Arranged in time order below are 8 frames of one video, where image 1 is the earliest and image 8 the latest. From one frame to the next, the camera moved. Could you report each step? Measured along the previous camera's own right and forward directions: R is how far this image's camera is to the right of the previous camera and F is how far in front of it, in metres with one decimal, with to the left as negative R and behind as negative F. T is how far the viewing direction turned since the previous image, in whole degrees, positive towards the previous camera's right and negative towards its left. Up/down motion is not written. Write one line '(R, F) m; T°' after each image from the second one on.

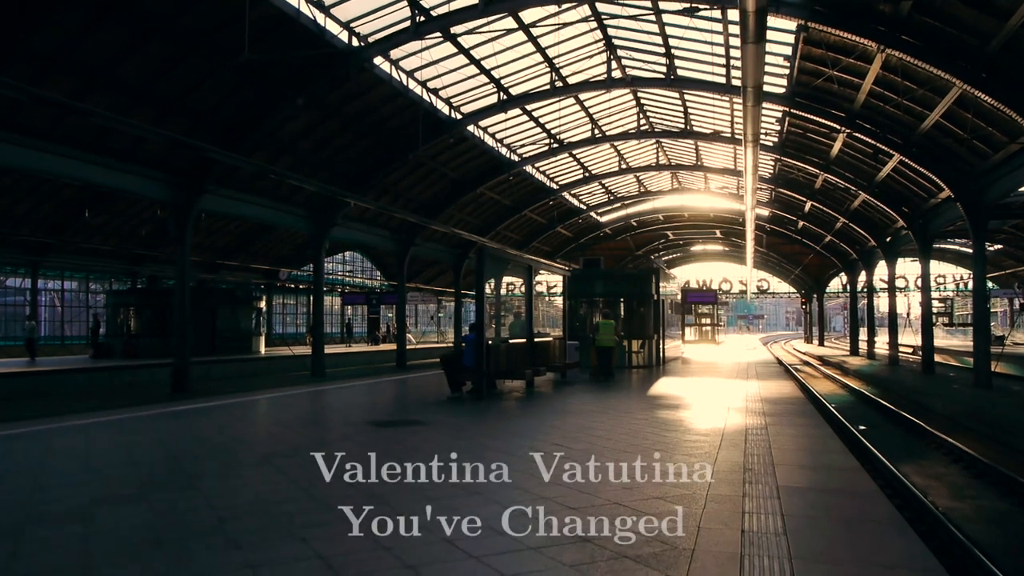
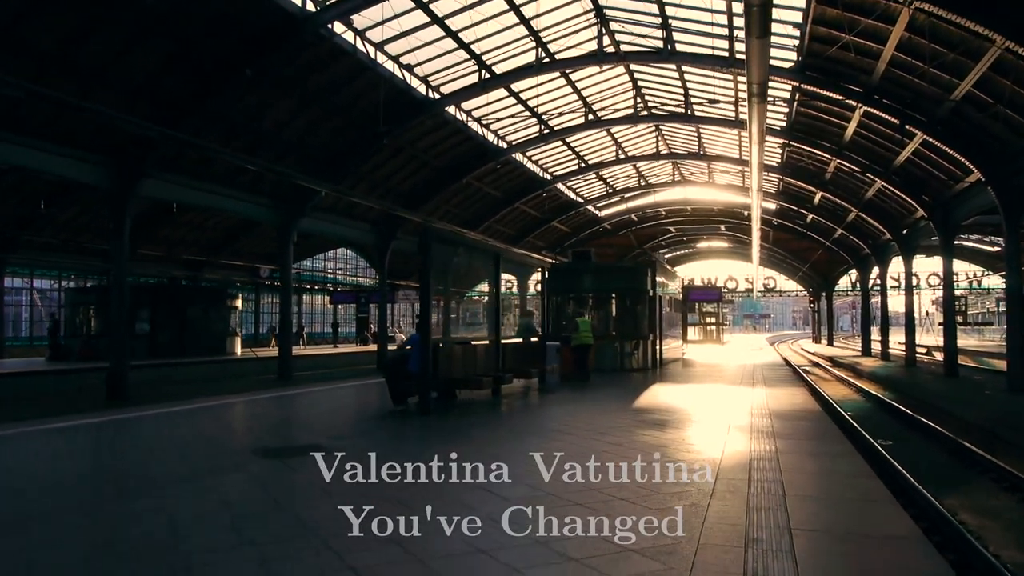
(+0.6, +2.1) m; 0°
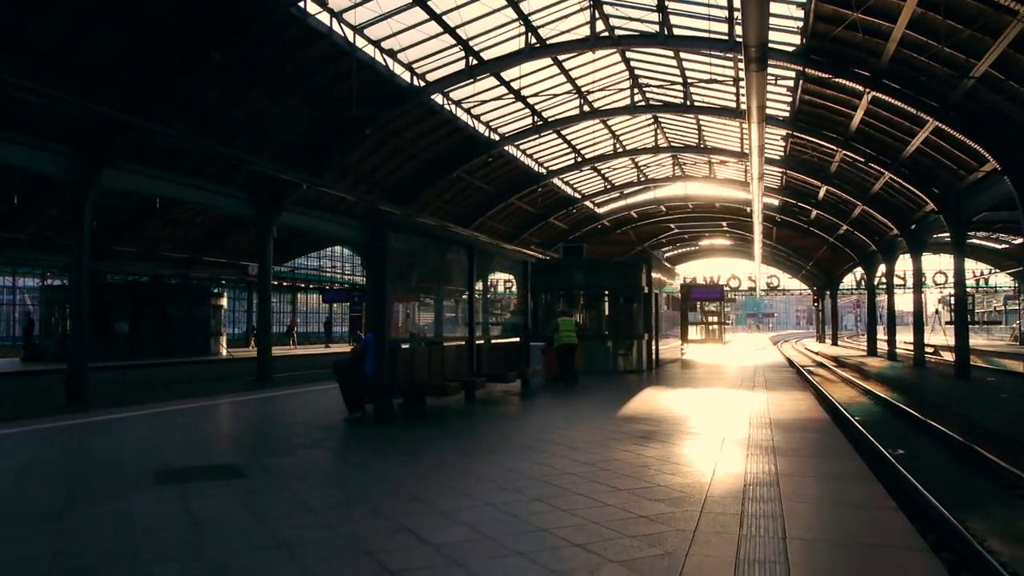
(+0.4, +1.1) m; 0°
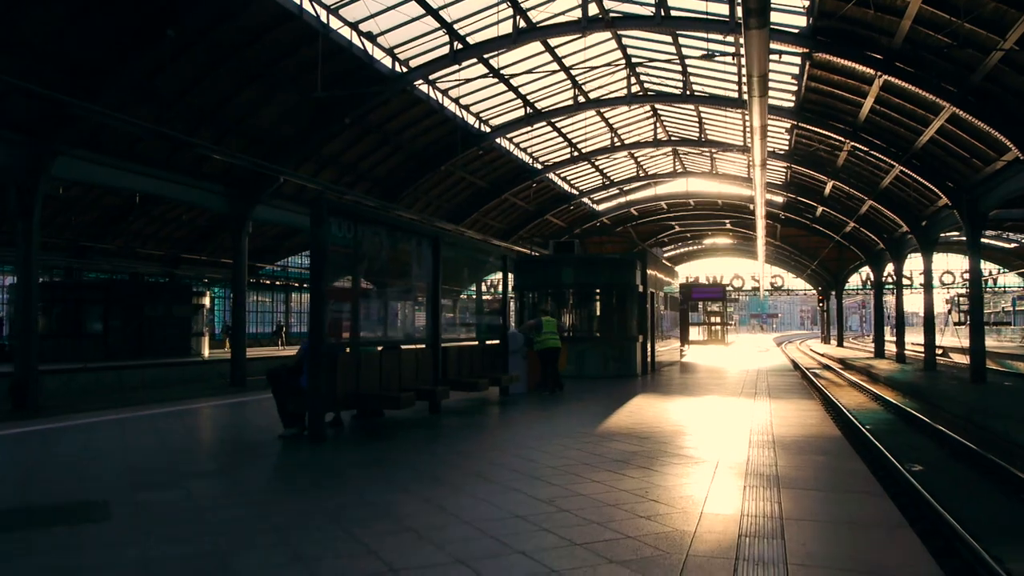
(+0.4, +1.2) m; 0°
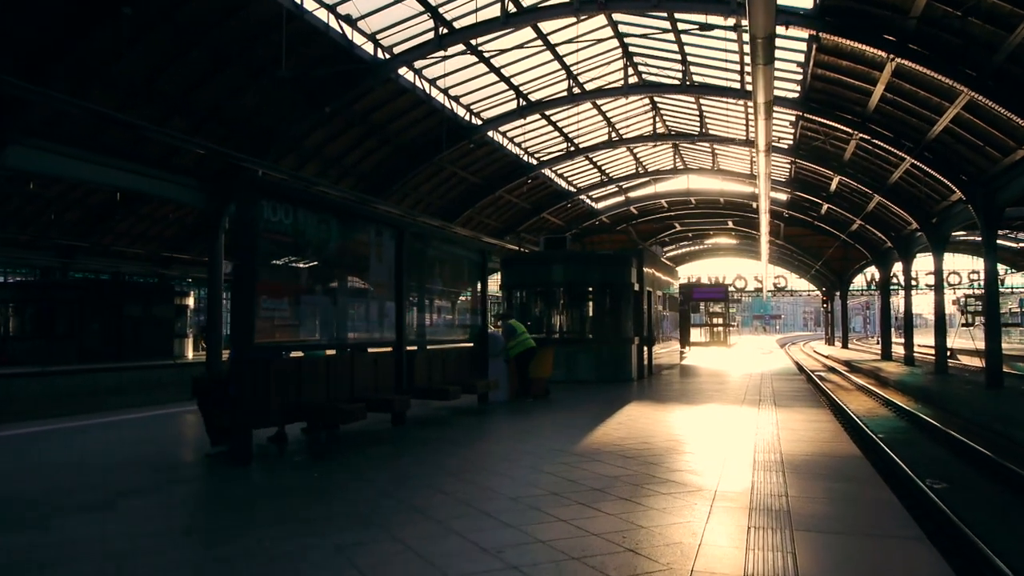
(+0.3, +1.1) m; 0°
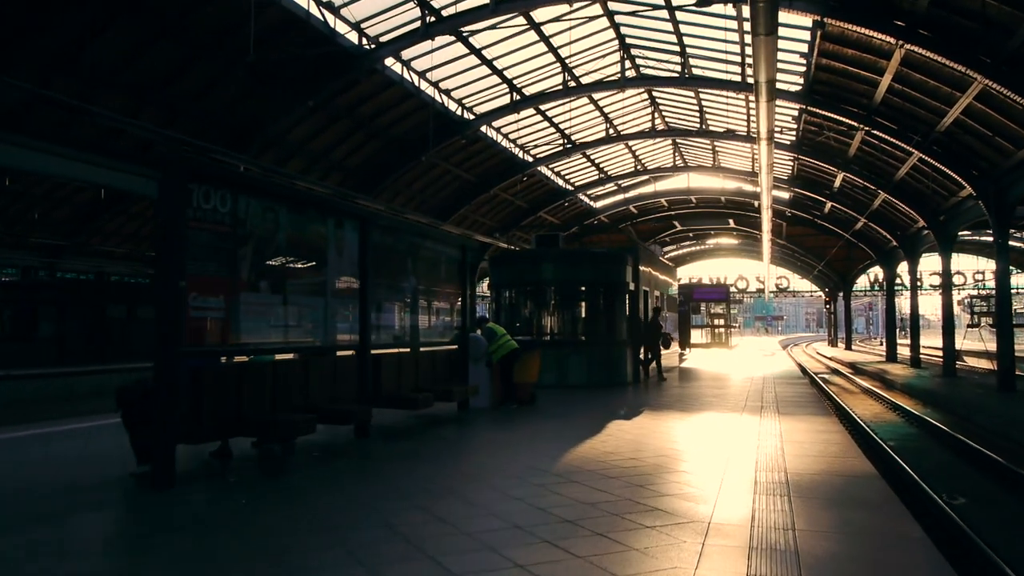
(+0.3, +0.8) m; 0°
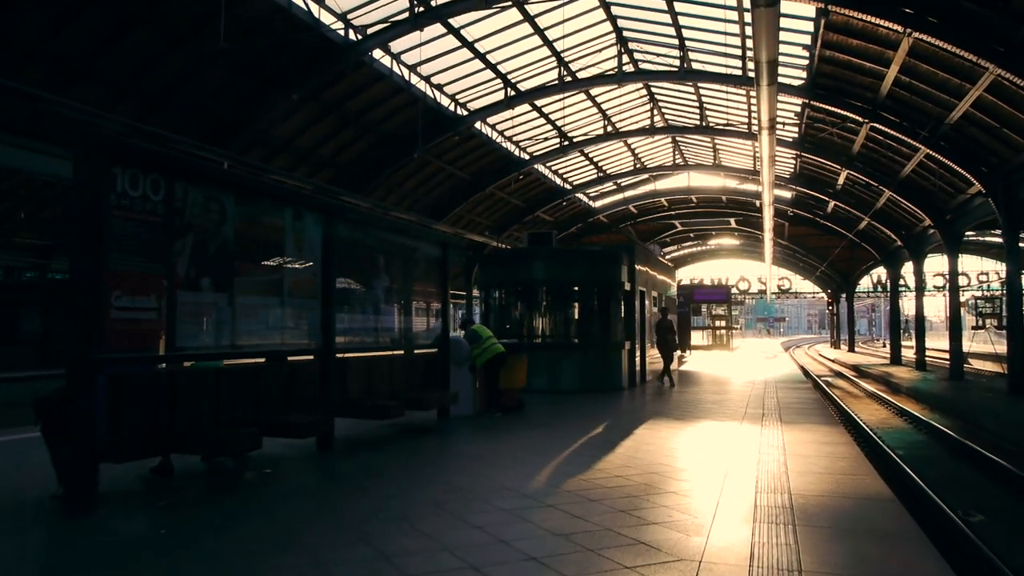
(+0.2, +0.7) m; 0°
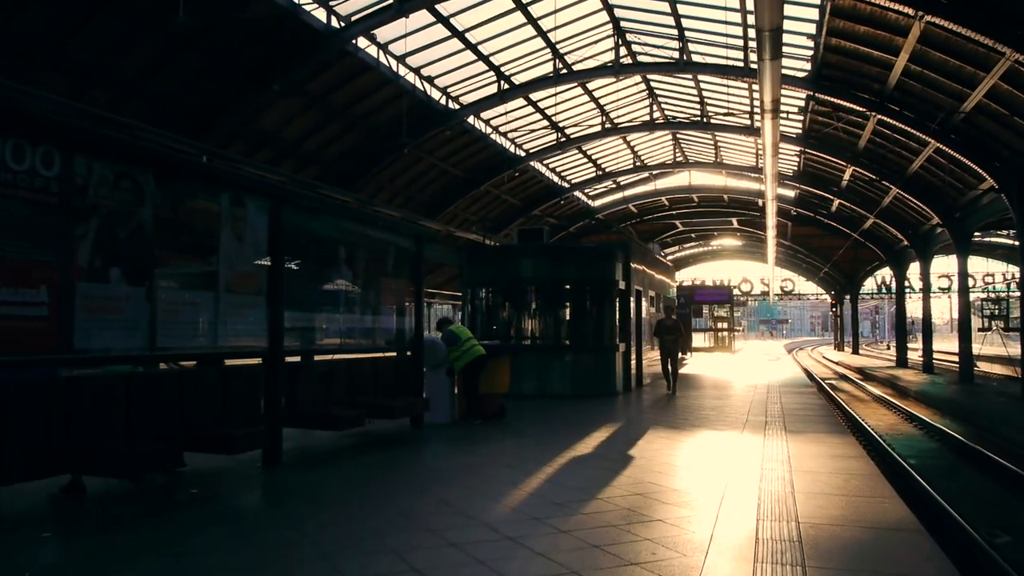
(+0.3, +0.8) m; 0°
